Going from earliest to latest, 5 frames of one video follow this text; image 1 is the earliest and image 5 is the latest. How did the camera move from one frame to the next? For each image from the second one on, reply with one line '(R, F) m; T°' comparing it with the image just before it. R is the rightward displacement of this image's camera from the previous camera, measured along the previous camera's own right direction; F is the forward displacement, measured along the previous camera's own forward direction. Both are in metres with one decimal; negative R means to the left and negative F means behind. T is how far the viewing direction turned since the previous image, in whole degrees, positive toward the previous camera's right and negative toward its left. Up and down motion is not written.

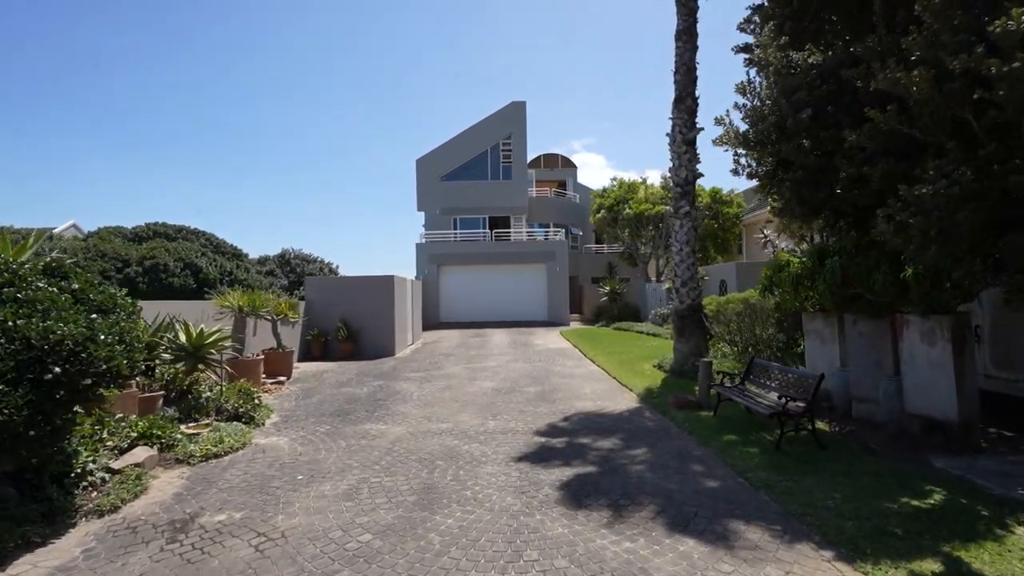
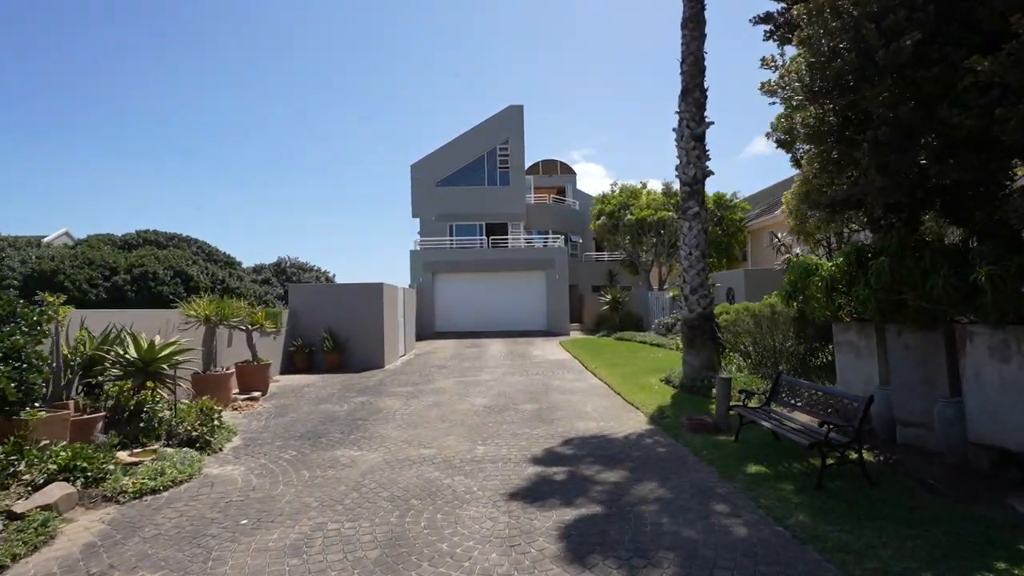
(+0.1, +0.9) m; 0°
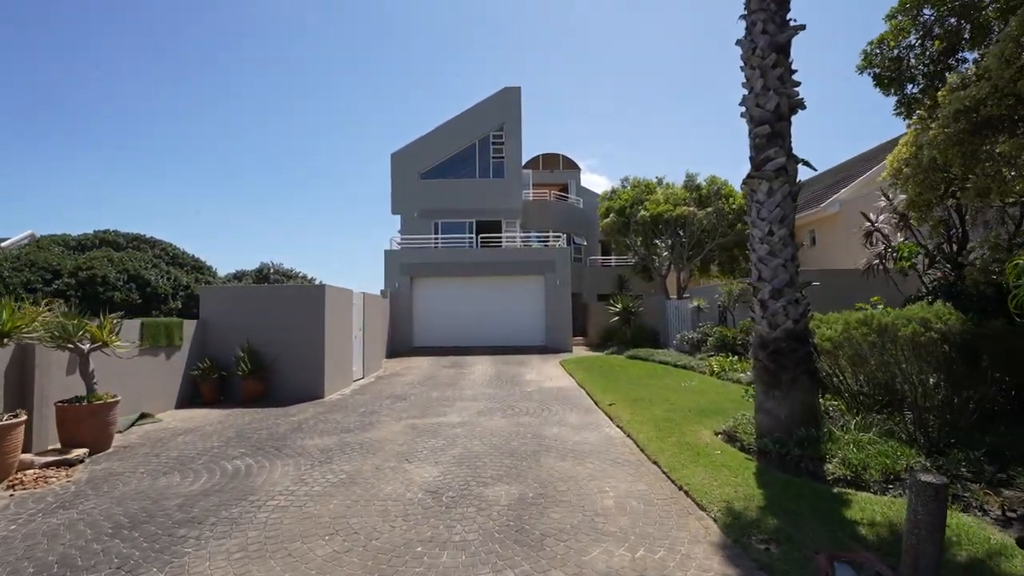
(+0.5, +3.9) m; 0°
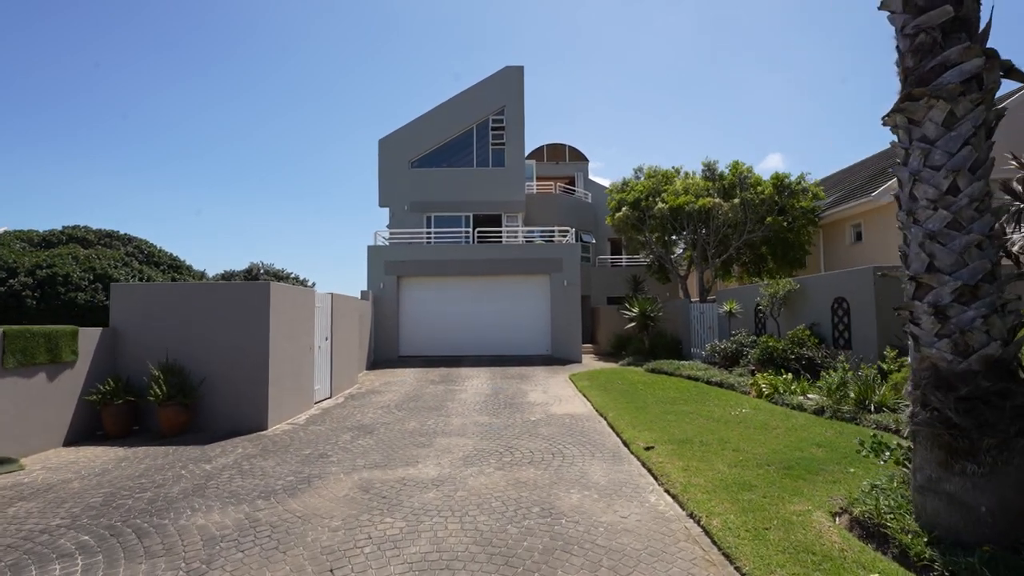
(0.0, +2.6) m; 0°
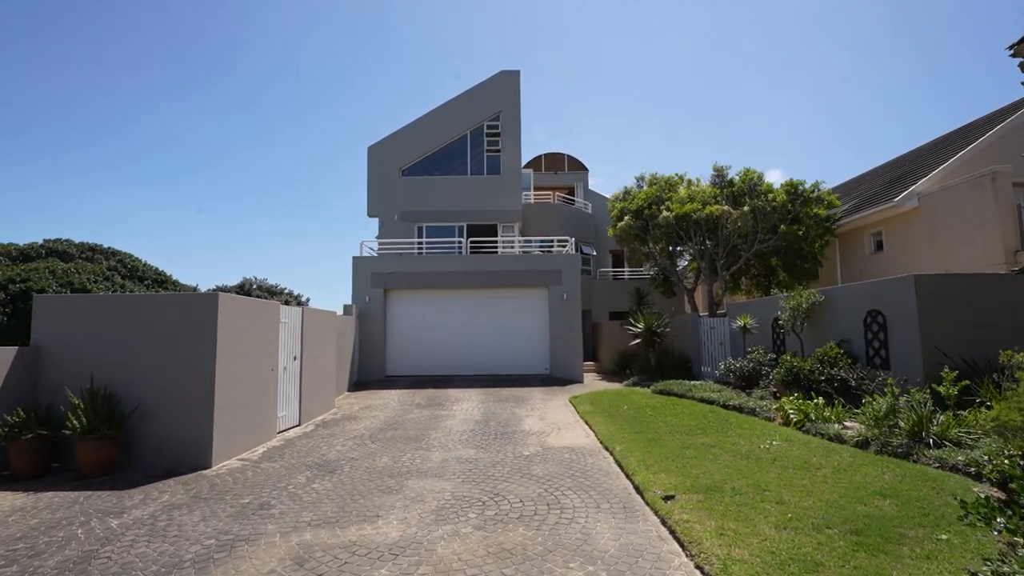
(+0.2, +1.3) m; 0°
